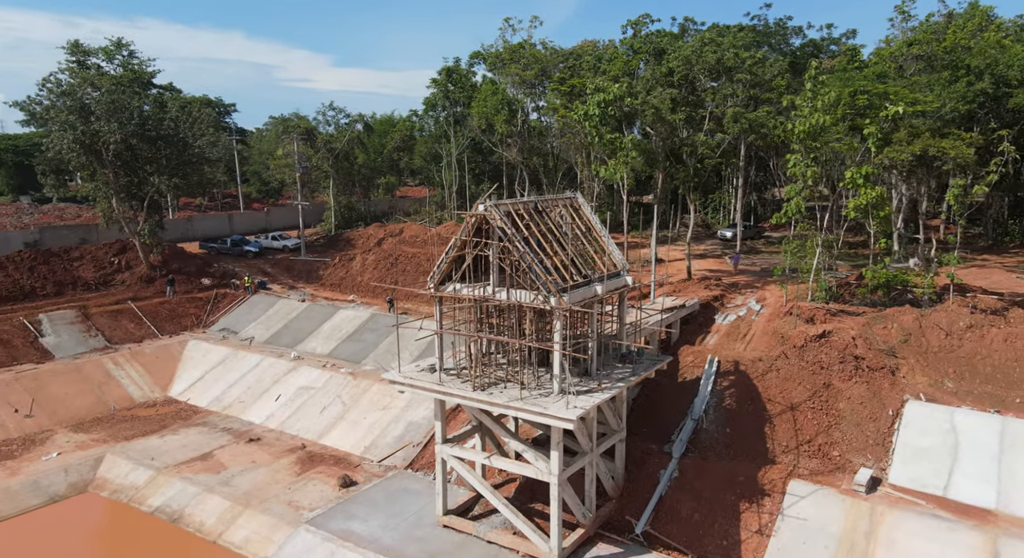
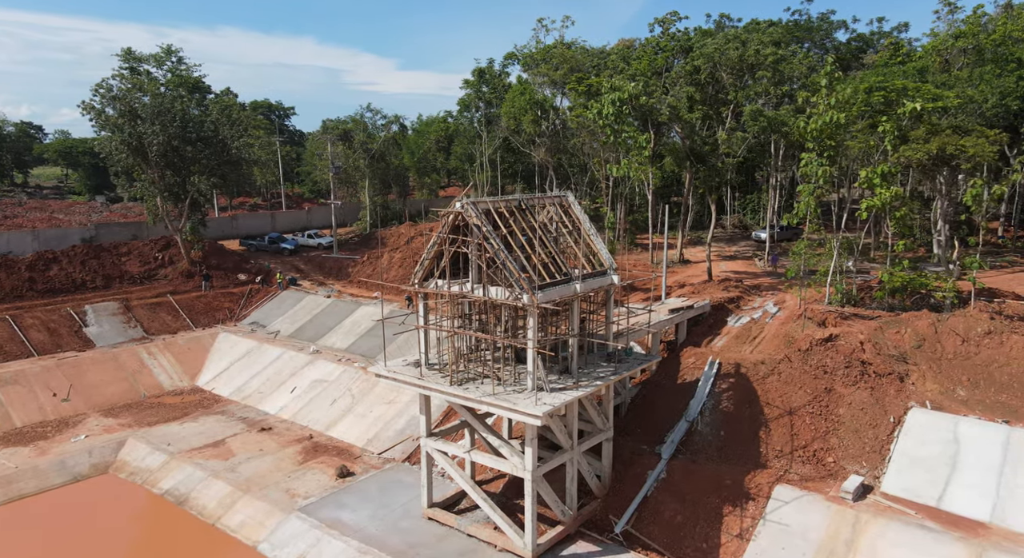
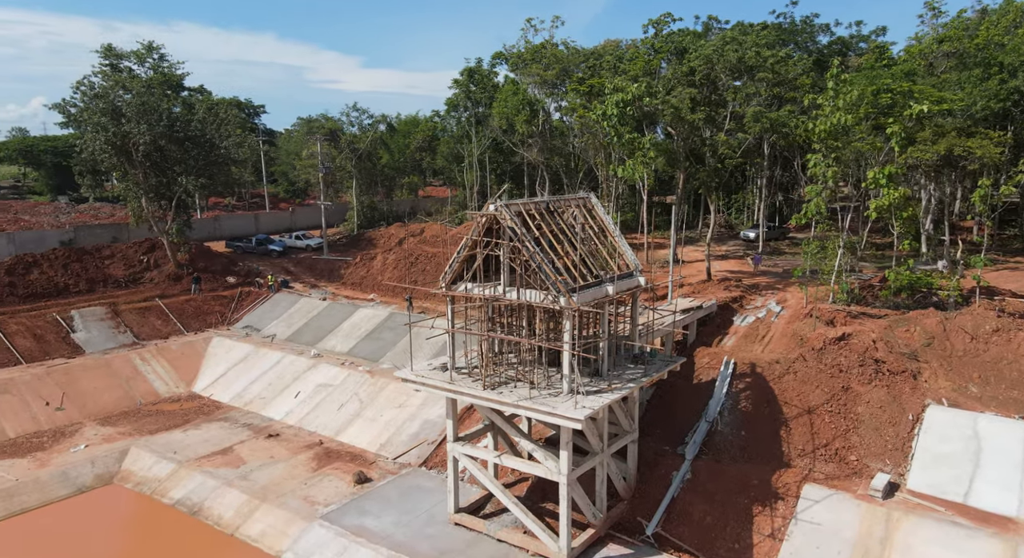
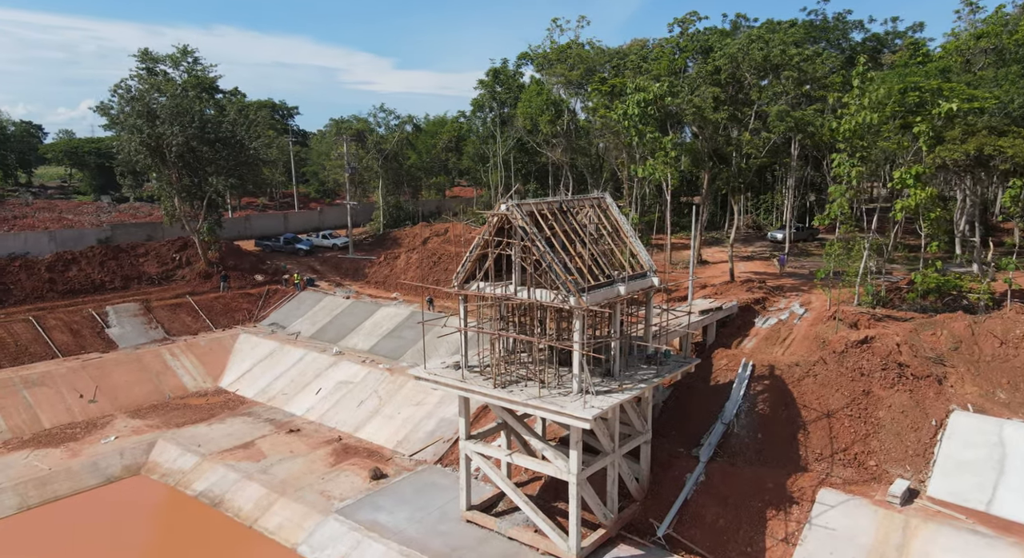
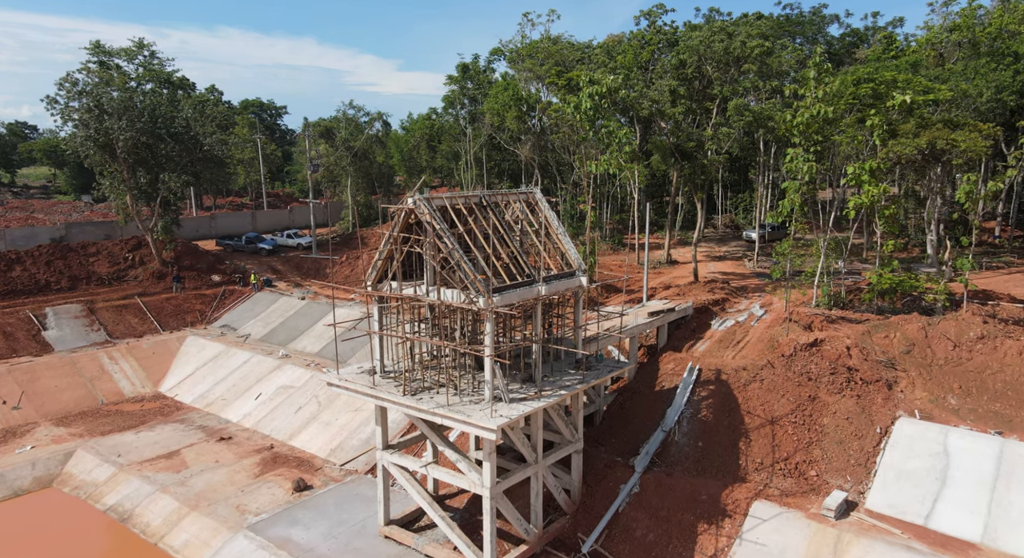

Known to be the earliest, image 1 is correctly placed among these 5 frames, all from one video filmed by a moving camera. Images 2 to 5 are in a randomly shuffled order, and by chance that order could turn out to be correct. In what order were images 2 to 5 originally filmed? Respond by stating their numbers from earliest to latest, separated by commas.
3, 4, 2, 5
